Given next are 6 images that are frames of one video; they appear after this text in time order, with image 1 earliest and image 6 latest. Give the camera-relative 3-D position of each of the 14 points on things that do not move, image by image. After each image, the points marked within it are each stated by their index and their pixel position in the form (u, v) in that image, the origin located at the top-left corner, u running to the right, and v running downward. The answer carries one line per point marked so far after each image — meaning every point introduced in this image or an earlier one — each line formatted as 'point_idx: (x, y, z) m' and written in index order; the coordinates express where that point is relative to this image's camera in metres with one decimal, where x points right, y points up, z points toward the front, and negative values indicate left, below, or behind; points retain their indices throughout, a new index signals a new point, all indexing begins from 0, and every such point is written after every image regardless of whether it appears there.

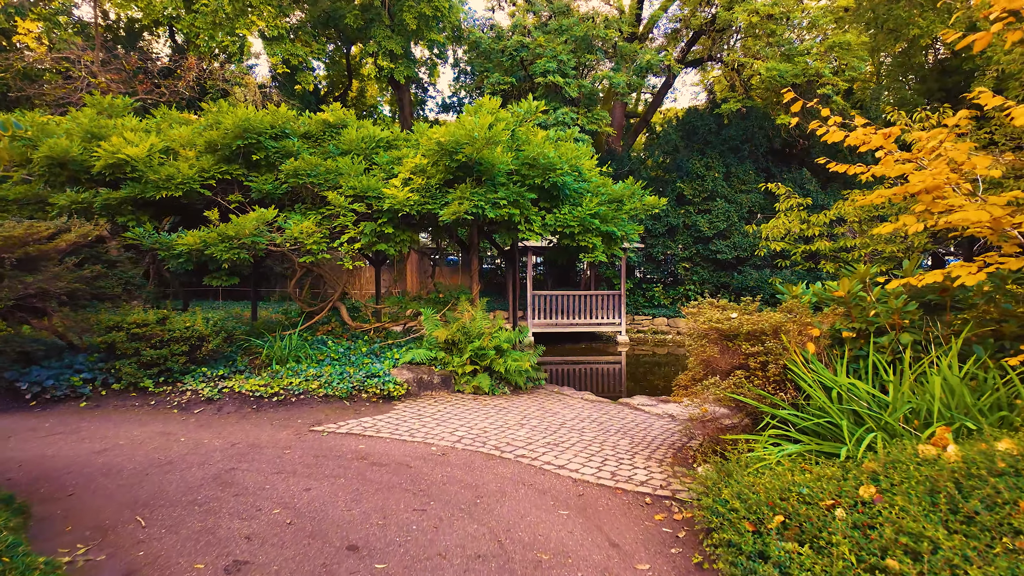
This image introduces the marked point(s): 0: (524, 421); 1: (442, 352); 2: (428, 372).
0: (+0.1, -1.0, +4.8) m
1: (-0.7, -0.6, +6.0) m
2: (-0.8, -0.8, +5.8) m
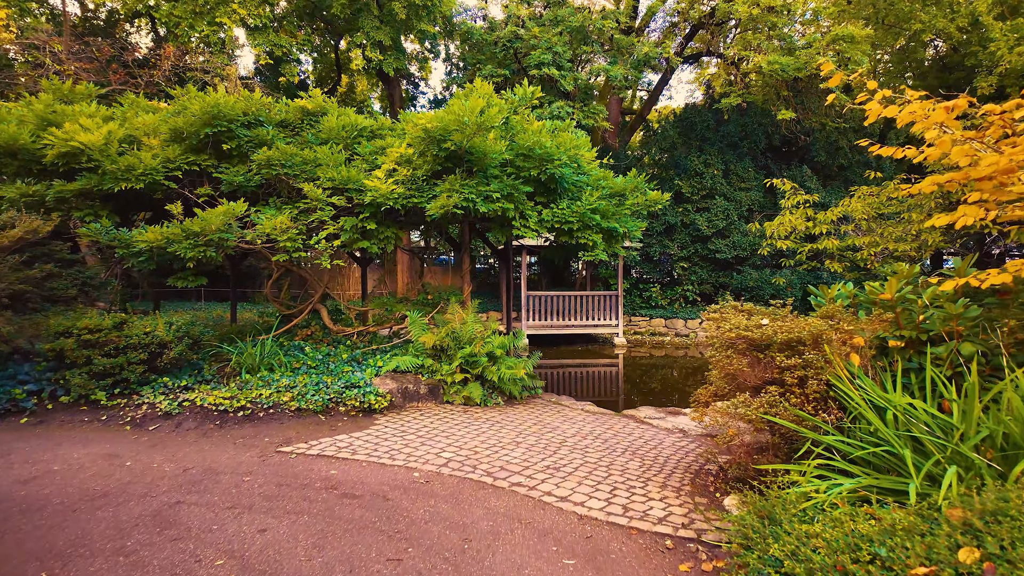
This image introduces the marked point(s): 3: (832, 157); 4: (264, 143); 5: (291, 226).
0: (+0.1, -1.0, +4.3) m
1: (-0.8, -0.6, +5.5) m
2: (-0.9, -0.8, +5.3) m
3: (+8.4, +3.5, +16.2) m
4: (-2.4, +1.4, +6.0) m
5: (-2.0, +0.5, +5.5) m
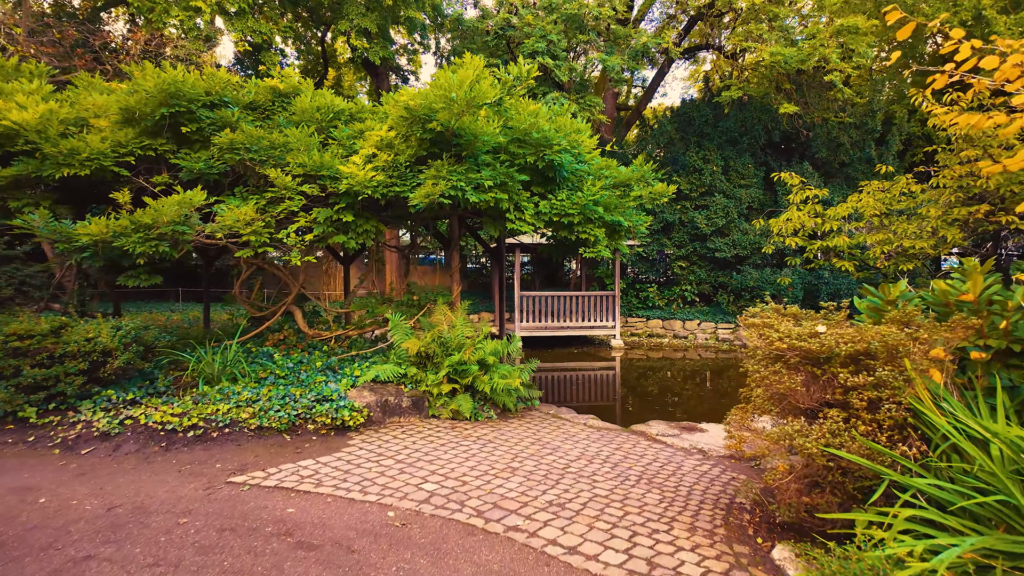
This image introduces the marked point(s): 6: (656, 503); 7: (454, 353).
0: (0.0, -1.0, +3.7) m
1: (-0.8, -0.6, +4.9) m
2: (-0.9, -0.8, +4.7) m
3: (+8.2, +3.4, +15.7) m
4: (-2.5, +1.4, +5.3) m
5: (-2.0, +0.6, +4.9) m
6: (+0.7, -1.1, +3.0) m
7: (-0.5, -0.5, +5.0) m
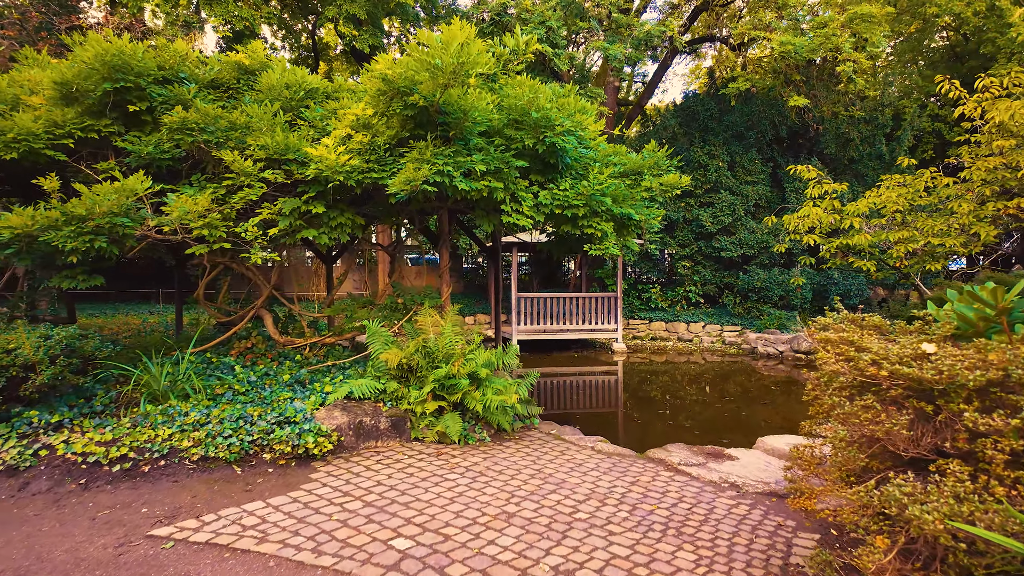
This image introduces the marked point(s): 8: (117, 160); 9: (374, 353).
0: (0.0, -1.1, +3.0) m
1: (-0.8, -0.7, +4.3) m
2: (-0.9, -0.8, +4.0) m
3: (+8.1, +3.4, +15.1) m
4: (-2.5, +1.4, +4.7) m
5: (-2.0, +0.5, +4.2) m
6: (+0.7, -1.1, +2.4) m
7: (-0.5, -0.5, +4.3) m
8: (-3.0, +1.0, +4.7) m
9: (-1.0, -0.5, +4.5) m
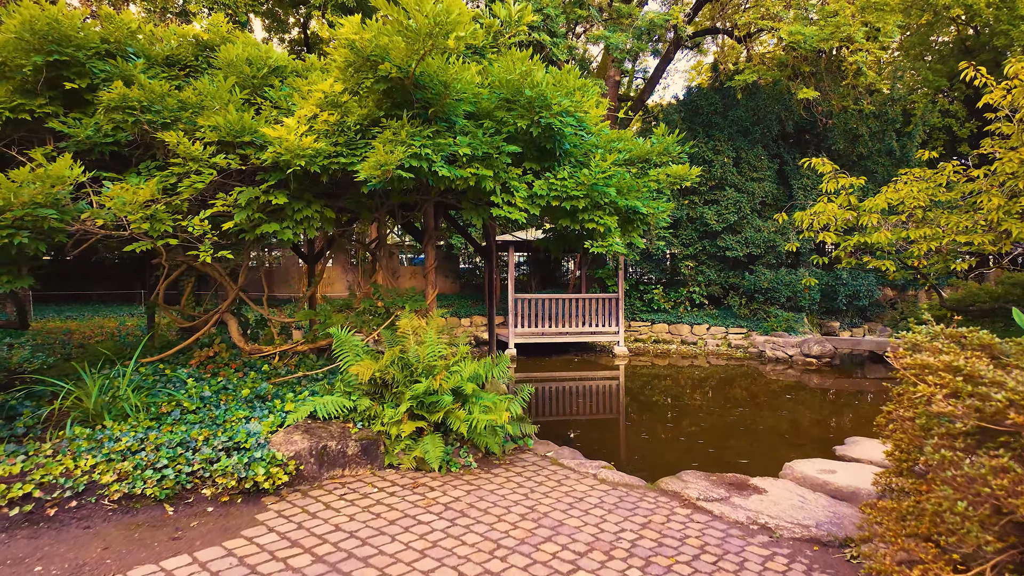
0: (-0.1, -1.1, +2.5) m
1: (-0.9, -0.7, +3.7) m
2: (-1.0, -0.8, +3.5) m
3: (+8.0, +3.4, +14.5) m
4: (-2.6, +1.4, +4.1) m
5: (-2.1, +0.5, +3.6) m
6: (+0.6, -1.1, +1.8) m
7: (-0.6, -0.6, +3.7) m
8: (-3.1, +1.0, +4.2) m
9: (-1.1, -0.5, +4.0) m
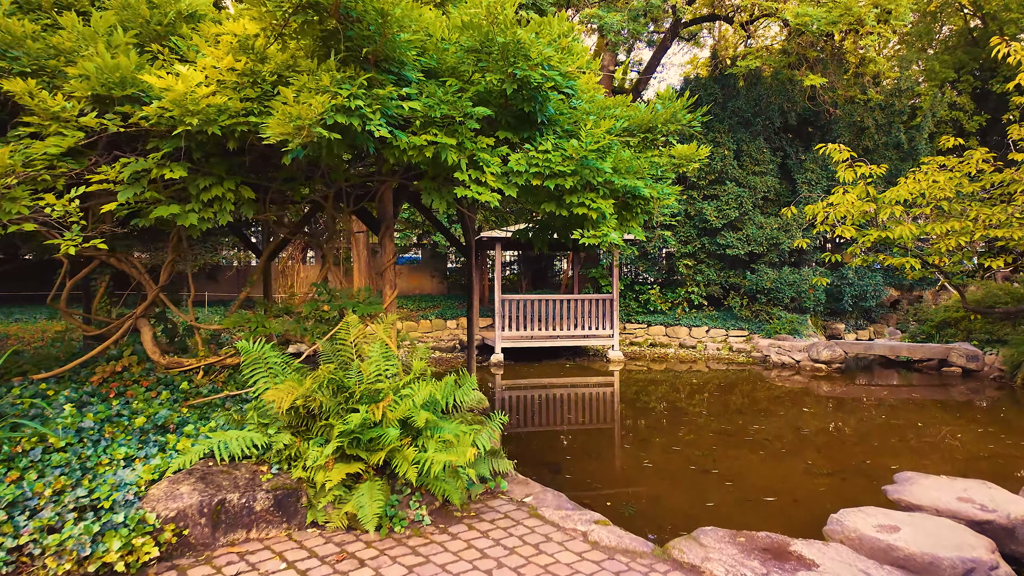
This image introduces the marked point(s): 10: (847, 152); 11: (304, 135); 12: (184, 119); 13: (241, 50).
0: (-0.2, -1.1, +1.6) m
1: (-1.0, -0.7, +2.8) m
2: (-1.1, -0.8, +2.6) m
3: (+7.8, +3.4, +13.7) m
4: (-2.7, +1.4, +3.2) m
5: (-2.3, +0.5, +2.8) m
6: (+0.5, -1.1, +1.0) m
7: (-0.7, -0.6, +2.9) m
8: (-3.3, +1.0, +3.3) m
9: (-1.2, -0.5, +3.1) m
10: (+4.3, +1.7, +7.8) m
11: (-0.9, +0.7, +2.5) m
12: (-1.4, +0.7, +2.7) m
13: (-1.3, +1.1, +2.9) m
